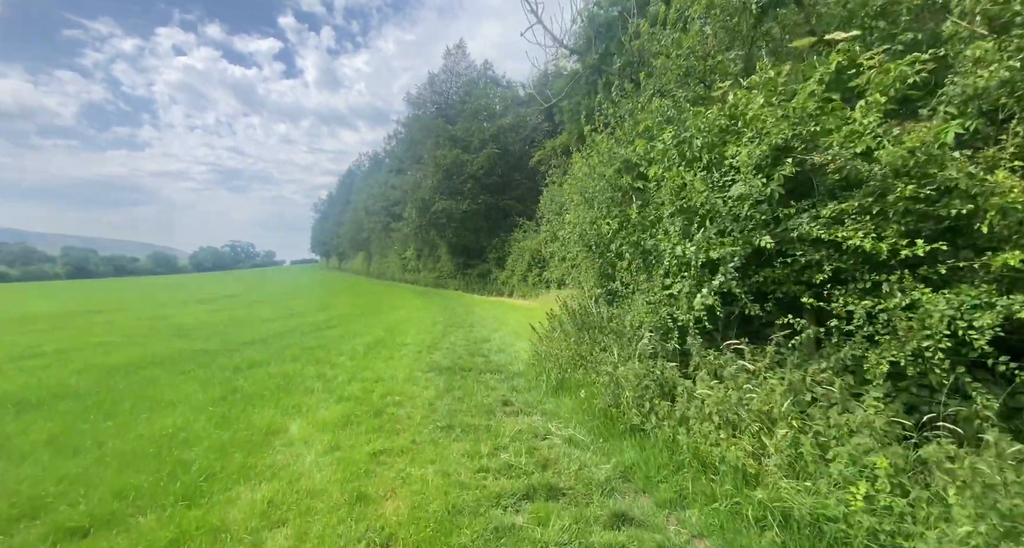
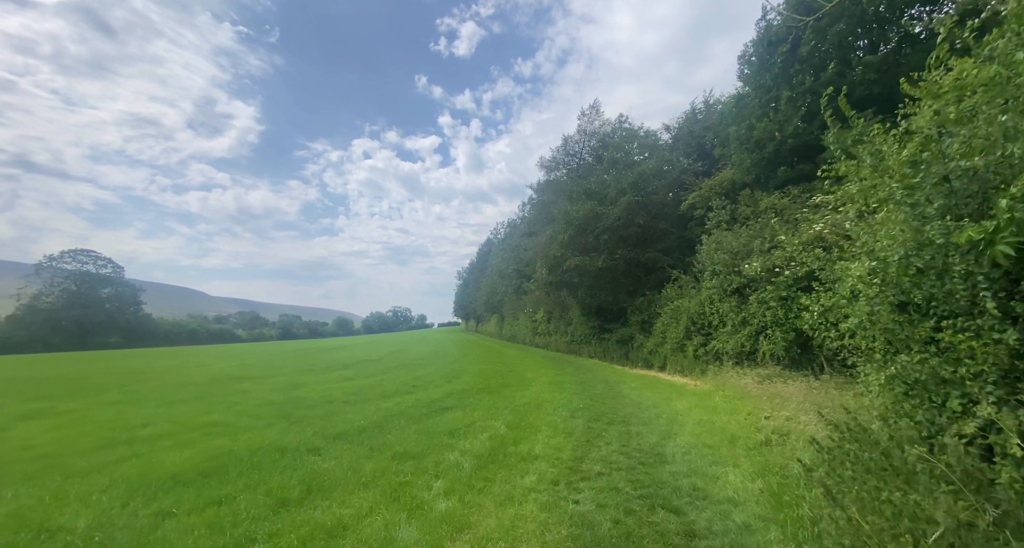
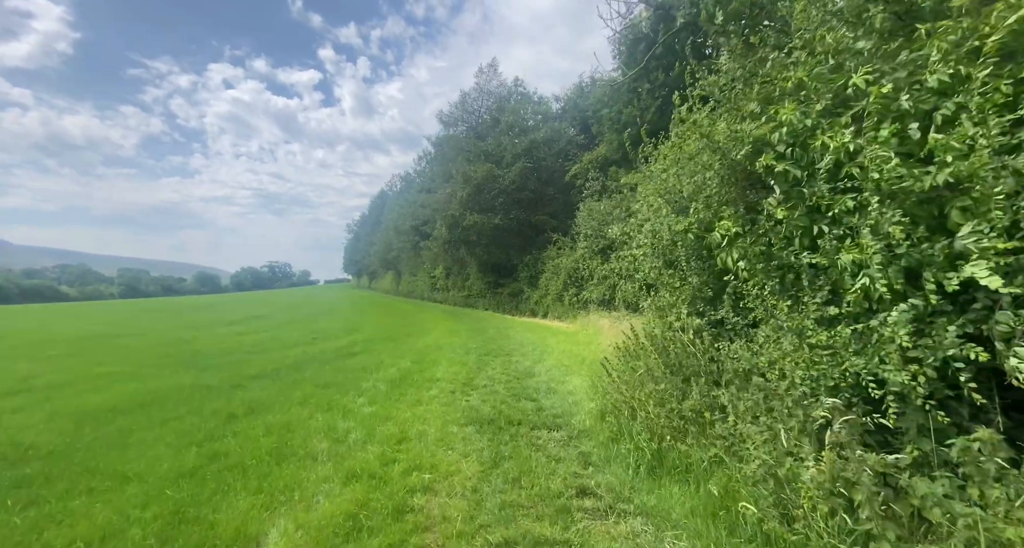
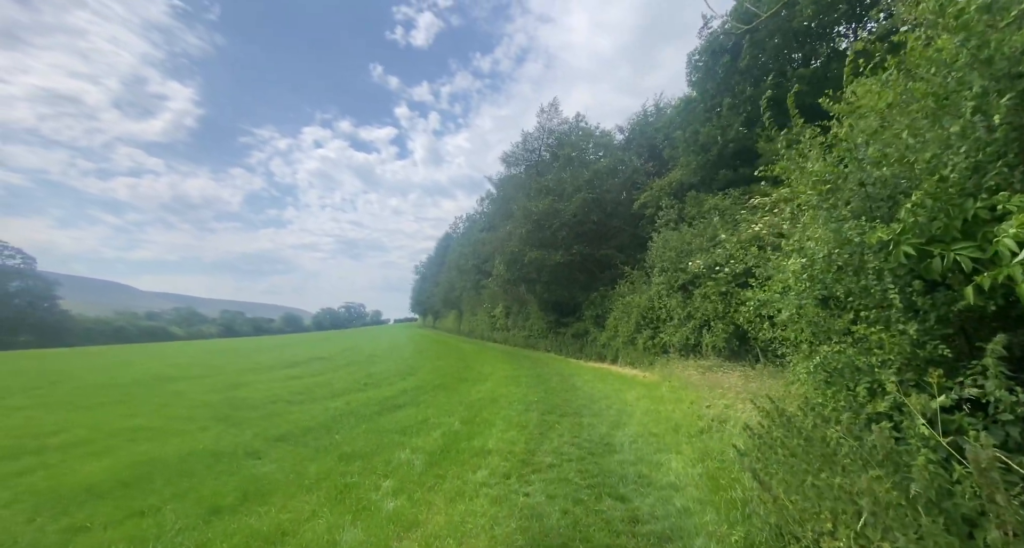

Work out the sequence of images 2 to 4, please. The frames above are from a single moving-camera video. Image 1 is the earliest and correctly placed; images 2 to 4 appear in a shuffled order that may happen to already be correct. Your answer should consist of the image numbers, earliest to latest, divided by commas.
3, 4, 2
